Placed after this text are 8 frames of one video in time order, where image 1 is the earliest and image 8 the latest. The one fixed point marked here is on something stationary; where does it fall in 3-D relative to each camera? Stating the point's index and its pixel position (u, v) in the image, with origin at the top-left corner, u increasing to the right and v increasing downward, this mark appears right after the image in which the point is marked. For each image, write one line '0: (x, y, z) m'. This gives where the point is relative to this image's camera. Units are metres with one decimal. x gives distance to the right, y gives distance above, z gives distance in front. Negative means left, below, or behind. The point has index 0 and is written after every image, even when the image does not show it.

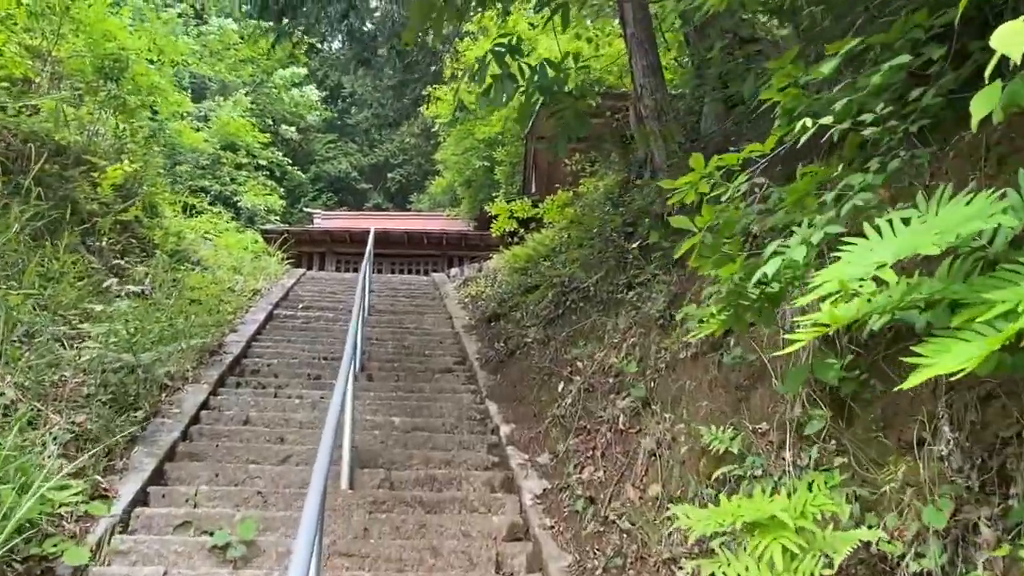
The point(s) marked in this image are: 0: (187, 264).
0: (-2.3, +0.2, +6.2) m
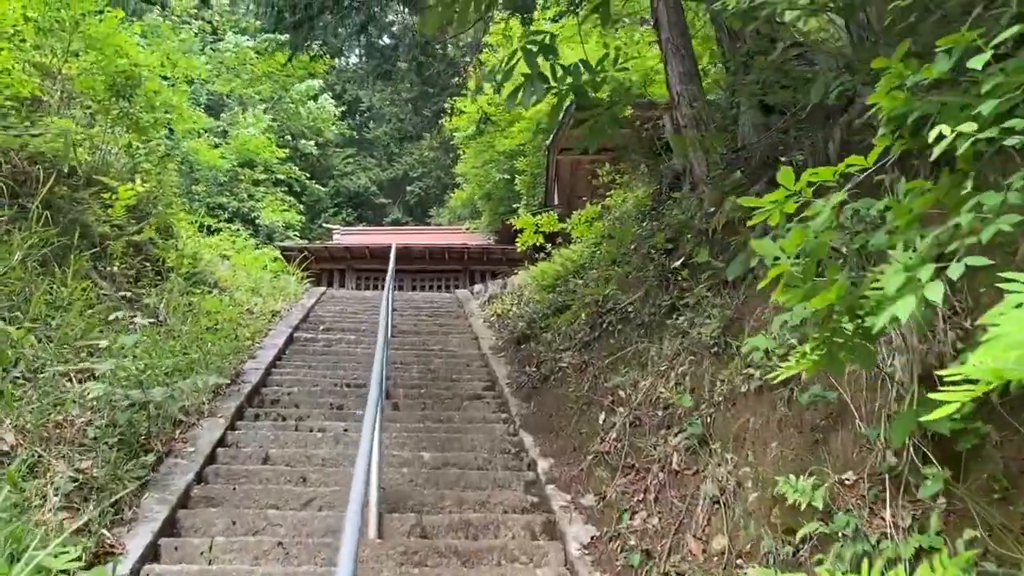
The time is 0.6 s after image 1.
0: (-2.1, 0.0, +6.0) m
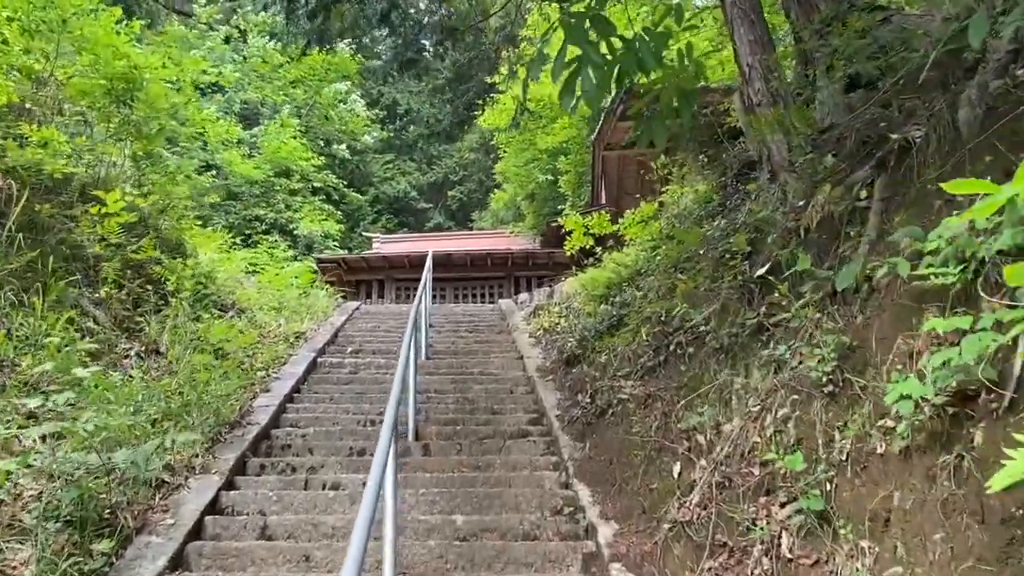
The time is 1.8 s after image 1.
0: (-1.8, -0.1, +5.4) m
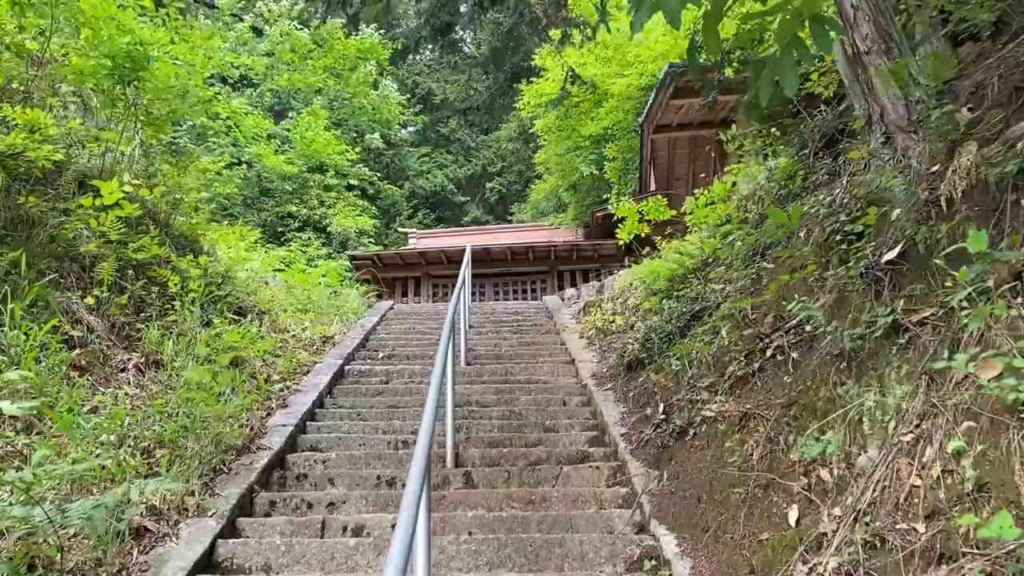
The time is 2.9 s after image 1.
0: (-1.5, -0.1, +4.8) m
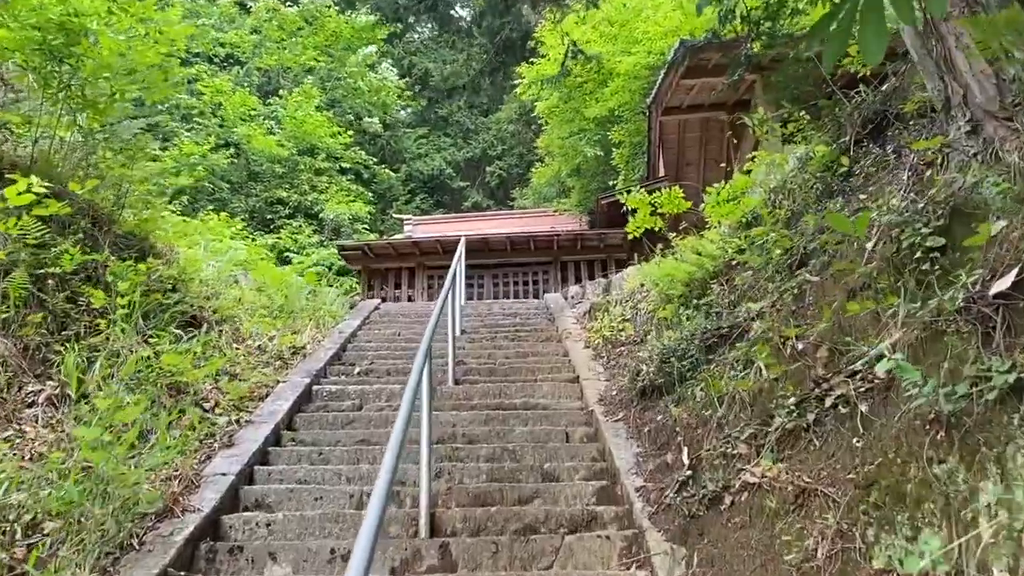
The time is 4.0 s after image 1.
0: (-1.5, -0.2, +4.2) m
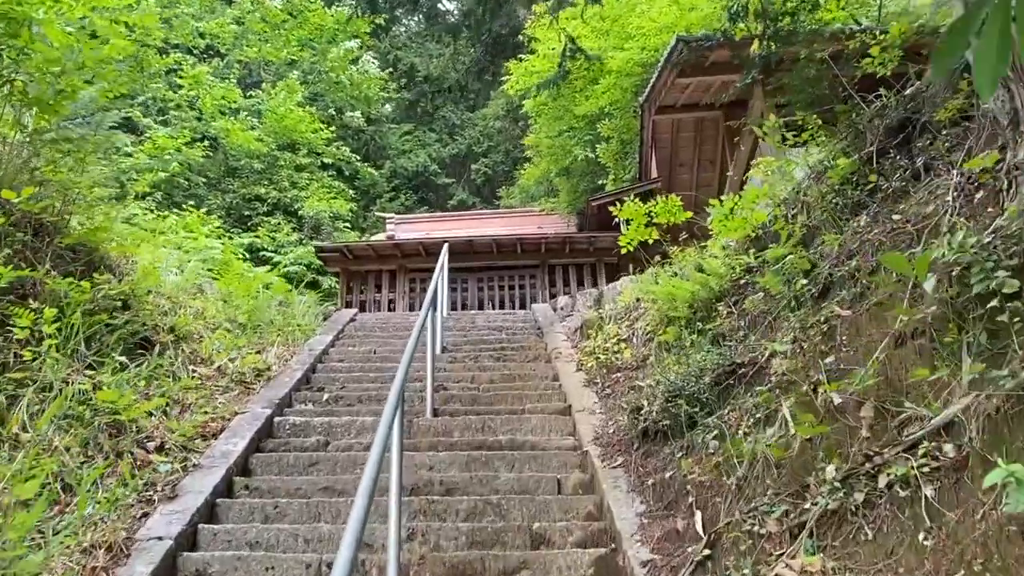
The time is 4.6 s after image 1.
0: (-1.6, -0.2, +3.8) m
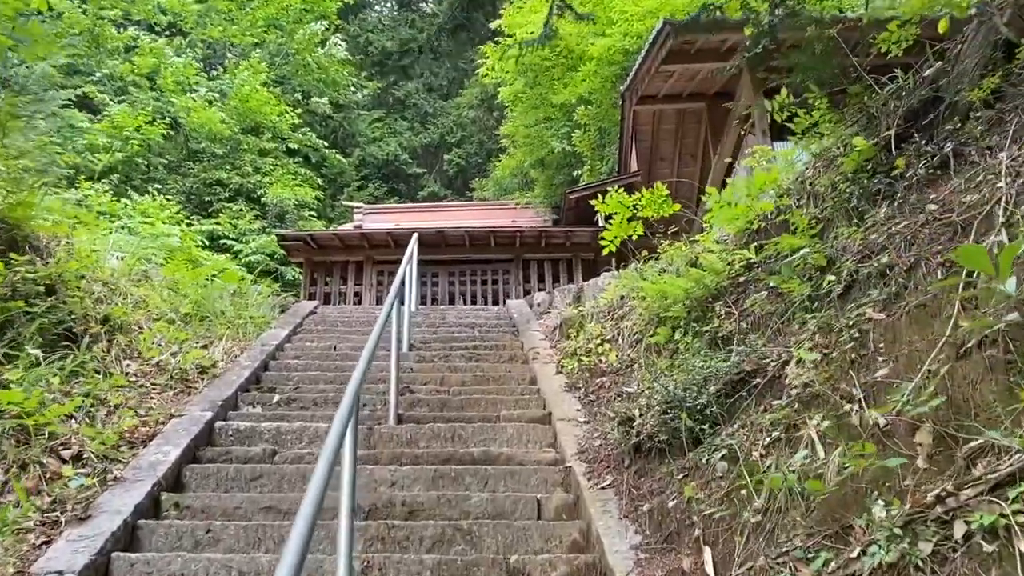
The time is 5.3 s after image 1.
0: (-1.7, -0.2, +3.3) m
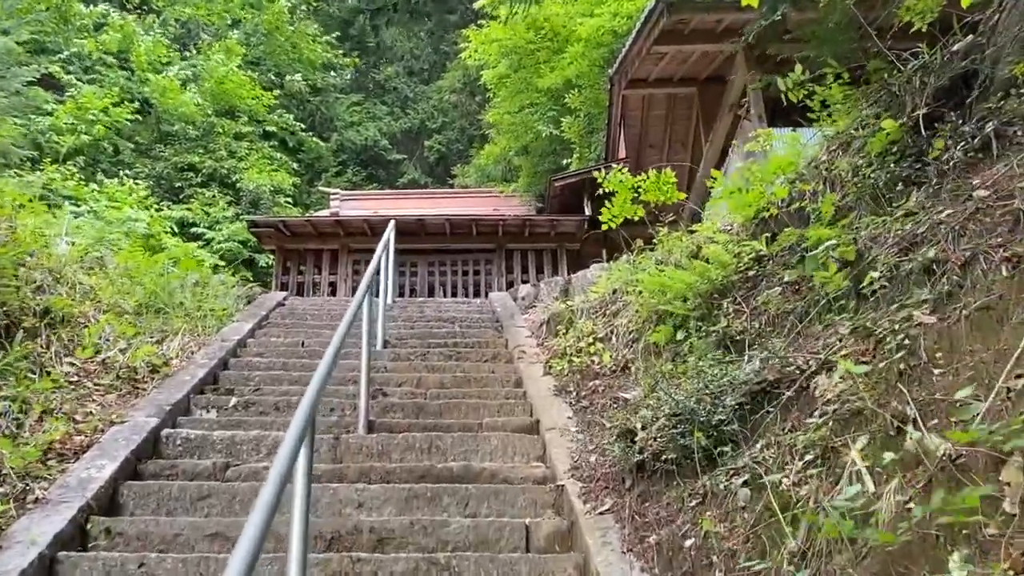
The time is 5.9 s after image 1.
0: (-1.7, -0.1, +3.0) m
